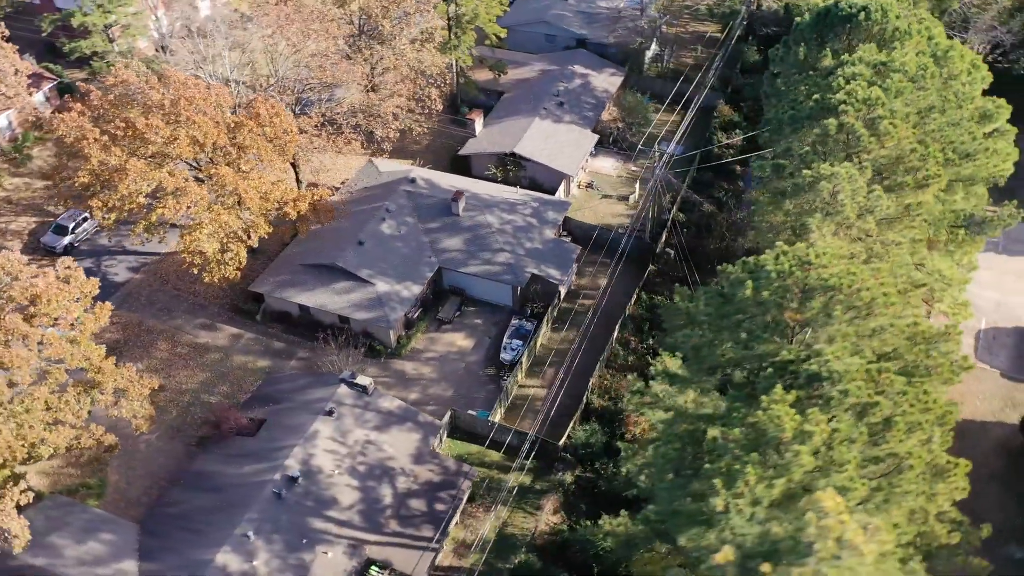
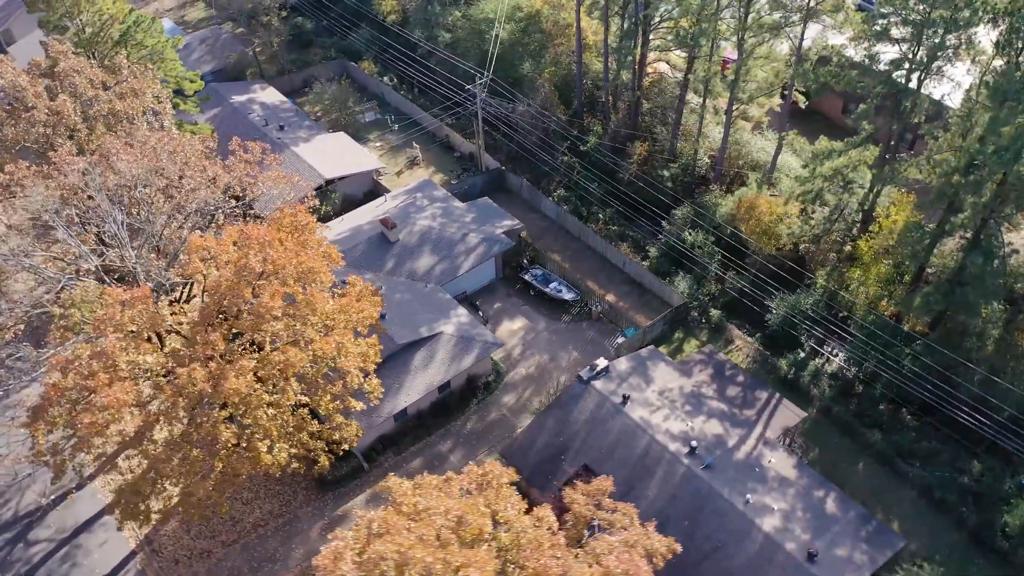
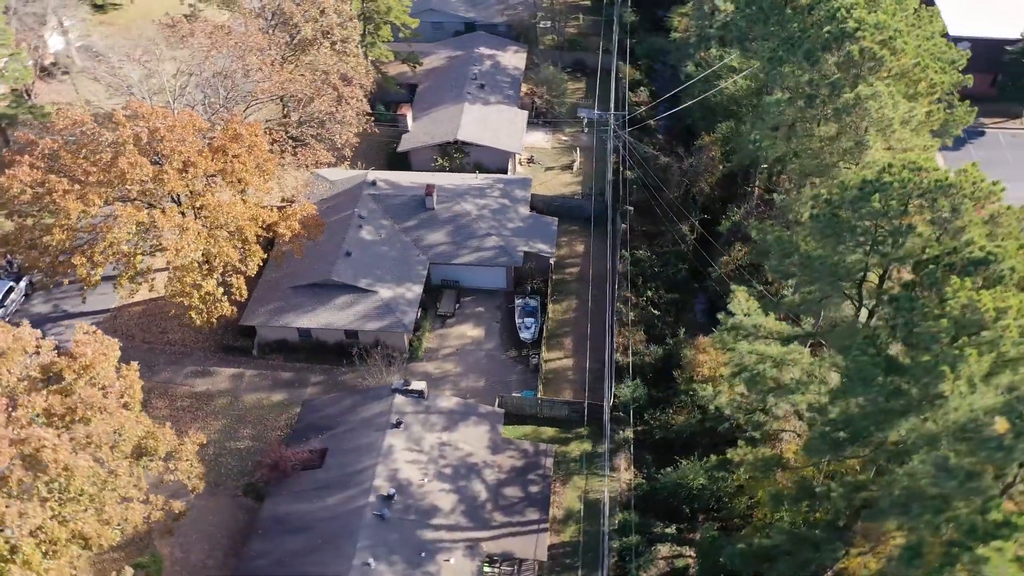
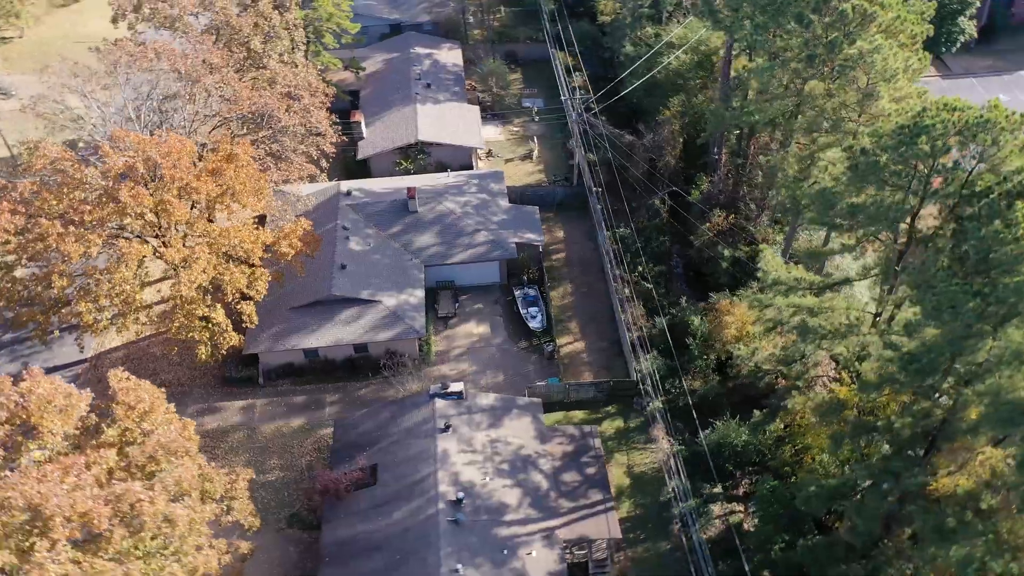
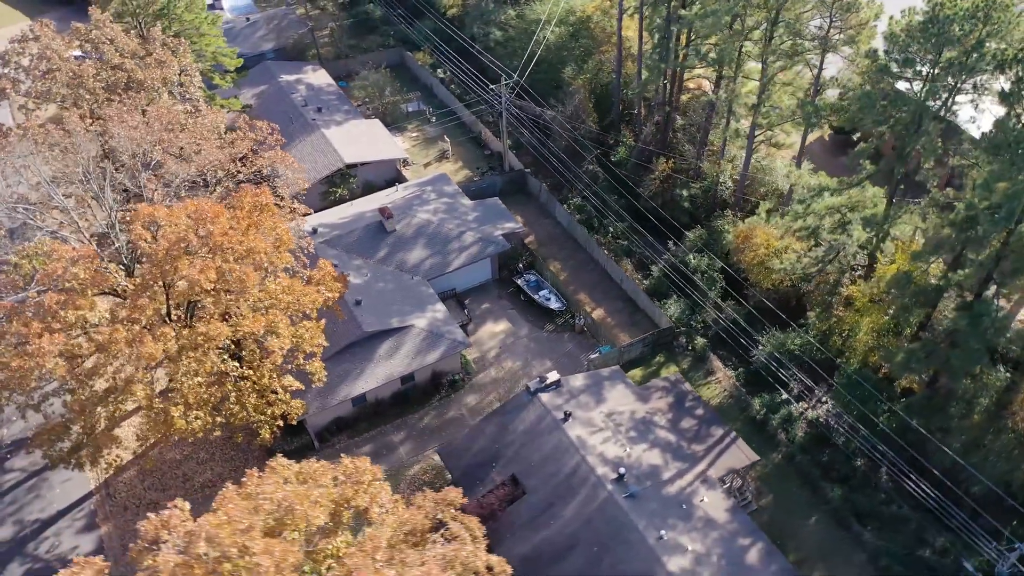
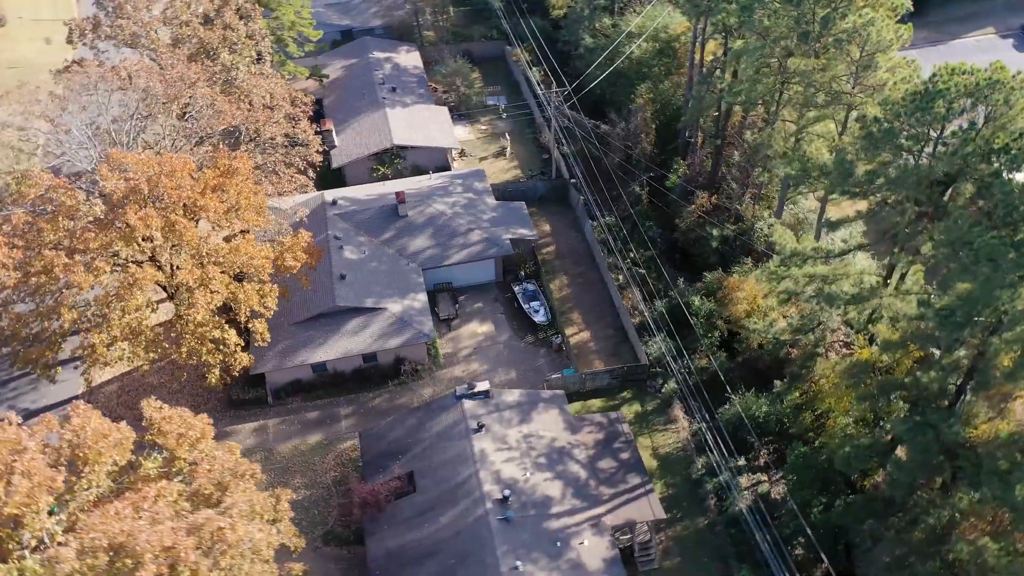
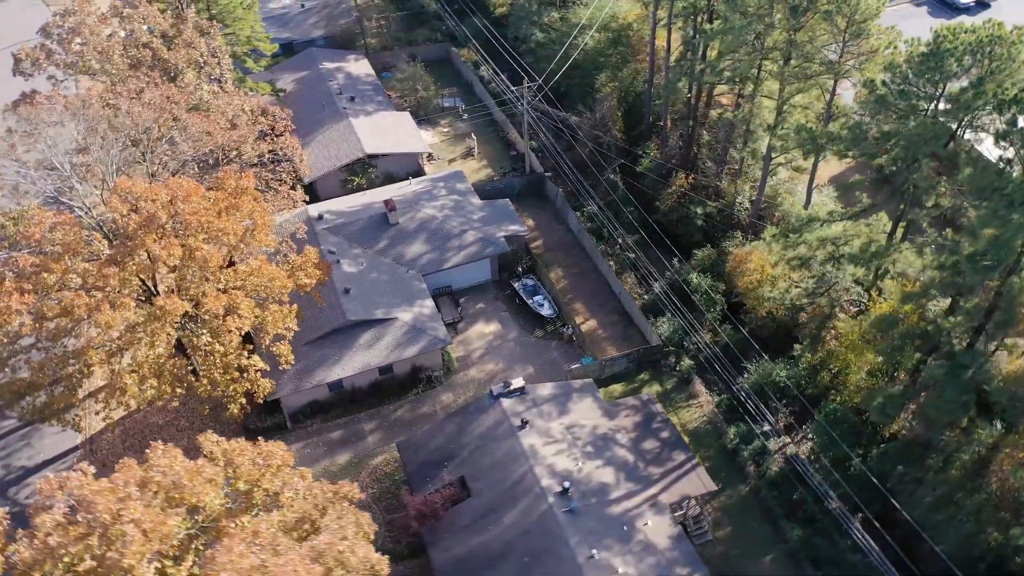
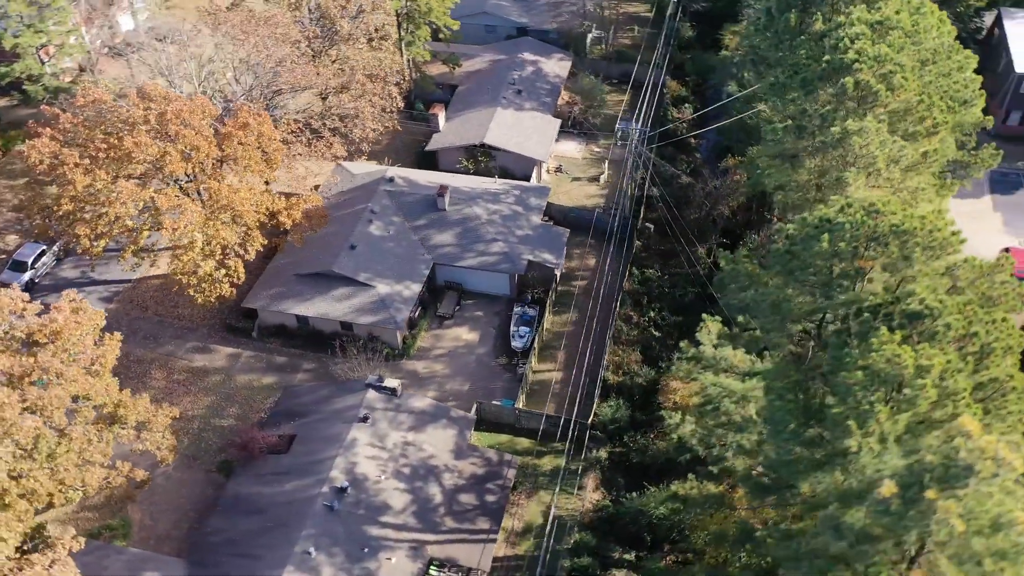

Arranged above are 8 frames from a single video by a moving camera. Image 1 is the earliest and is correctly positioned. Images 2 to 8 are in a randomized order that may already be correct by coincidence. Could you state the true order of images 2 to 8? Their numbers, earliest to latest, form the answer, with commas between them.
8, 3, 4, 6, 7, 5, 2
